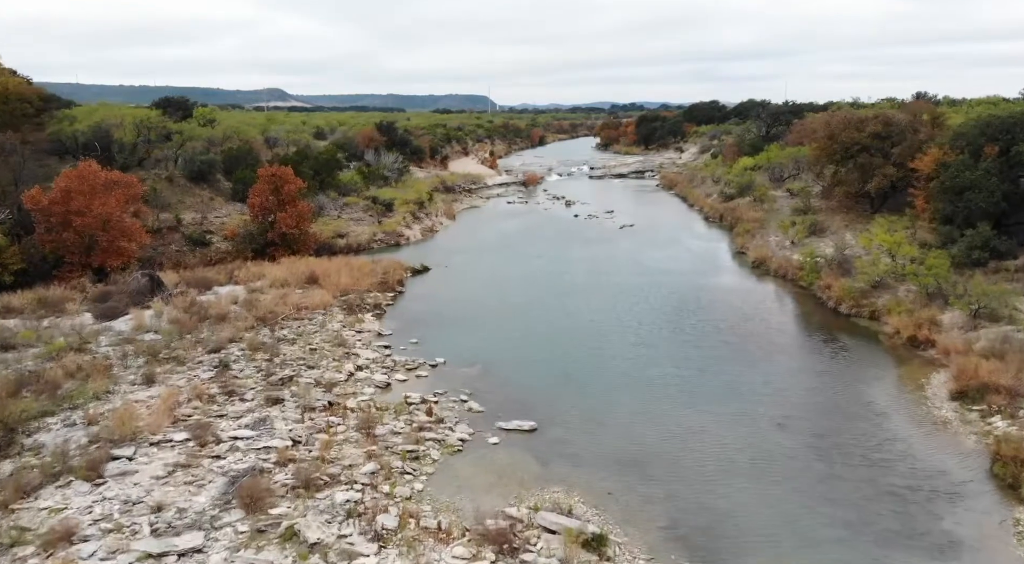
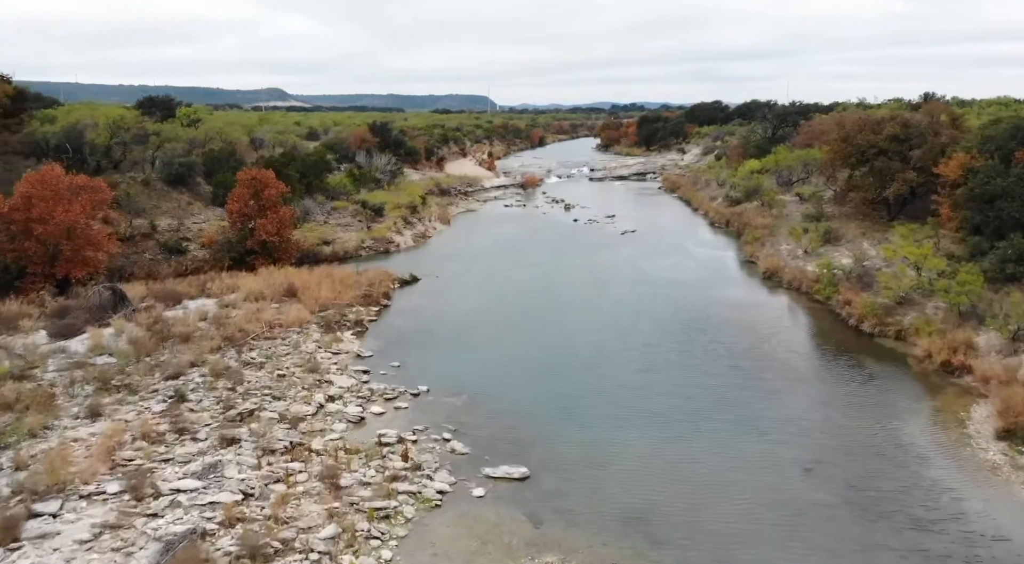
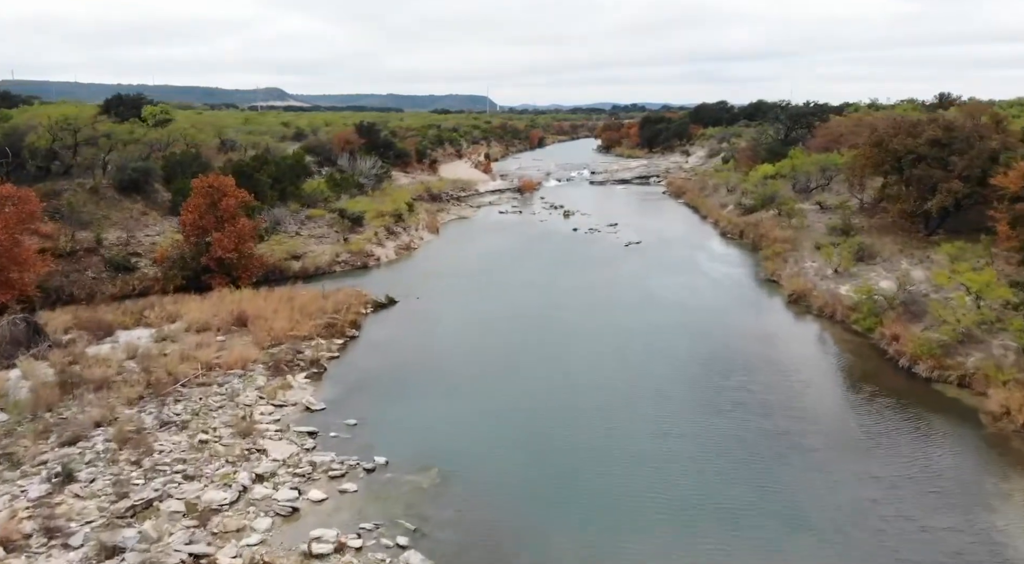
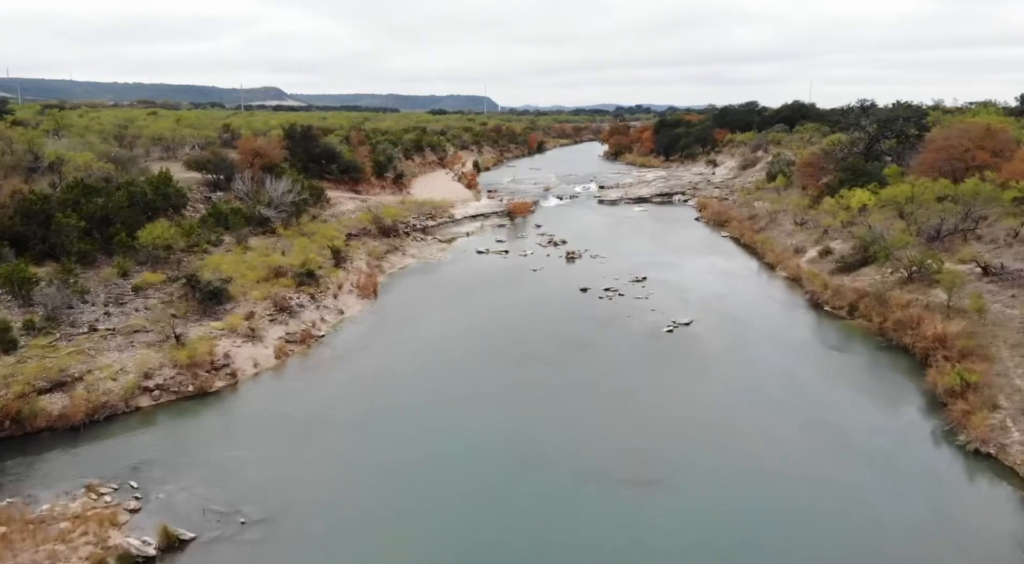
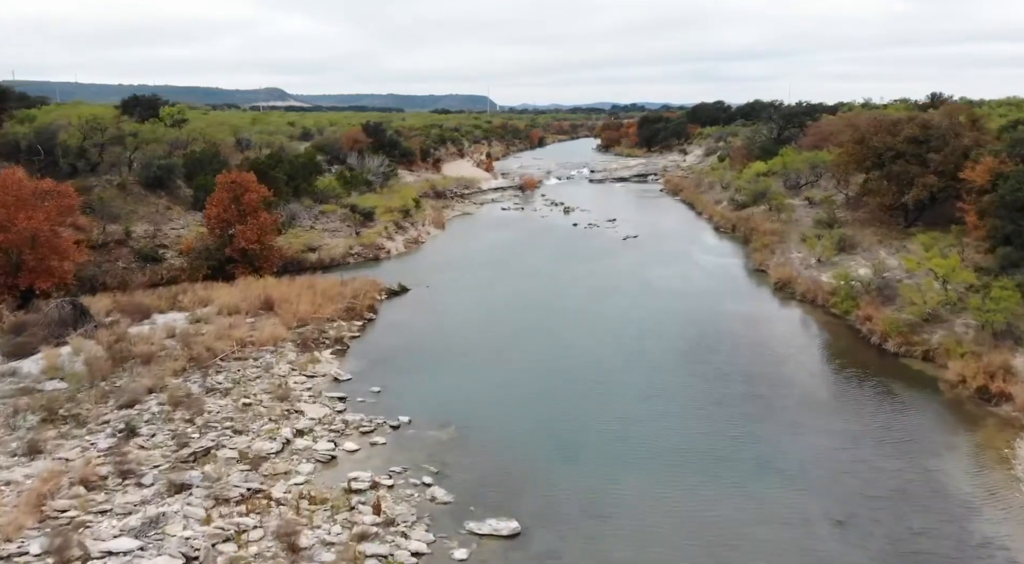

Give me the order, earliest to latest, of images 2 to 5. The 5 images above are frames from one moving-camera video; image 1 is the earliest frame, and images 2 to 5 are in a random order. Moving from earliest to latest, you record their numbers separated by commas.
2, 5, 3, 4
